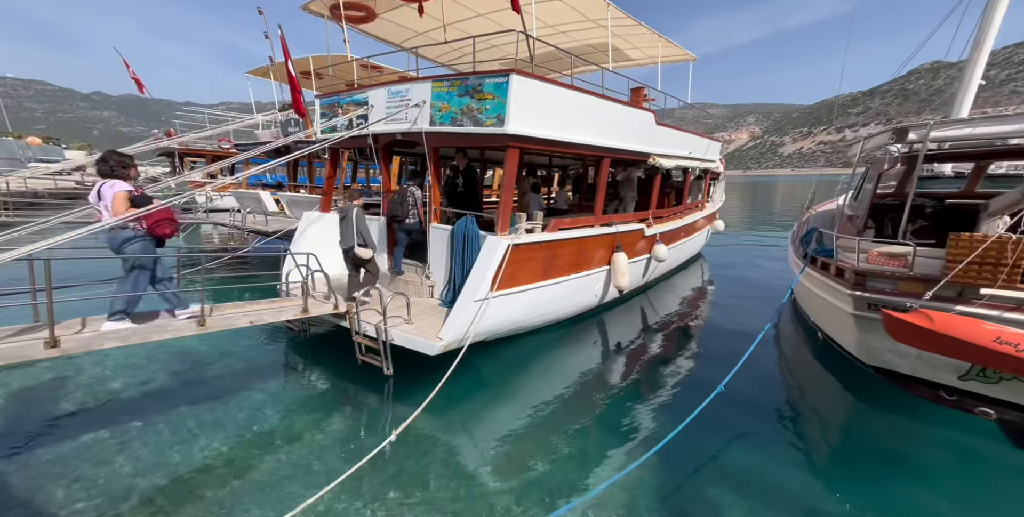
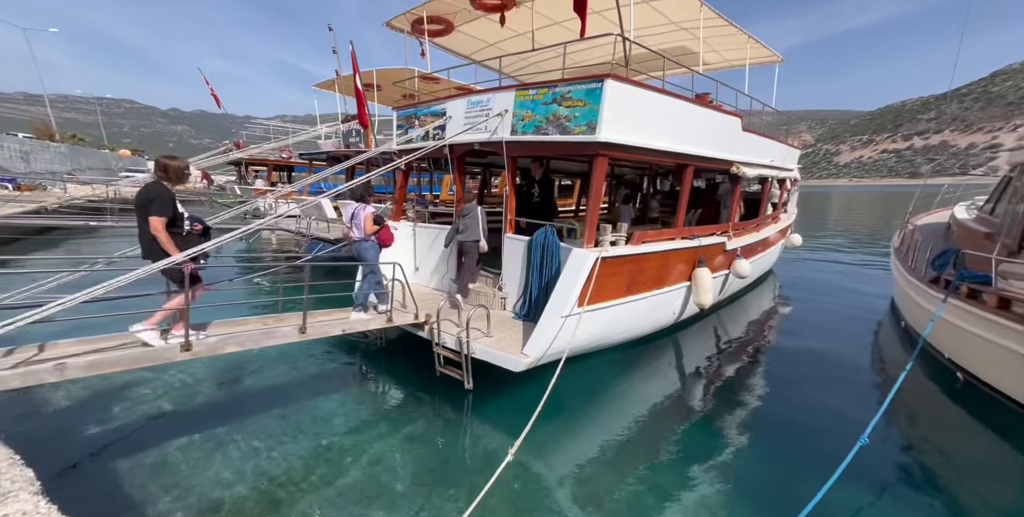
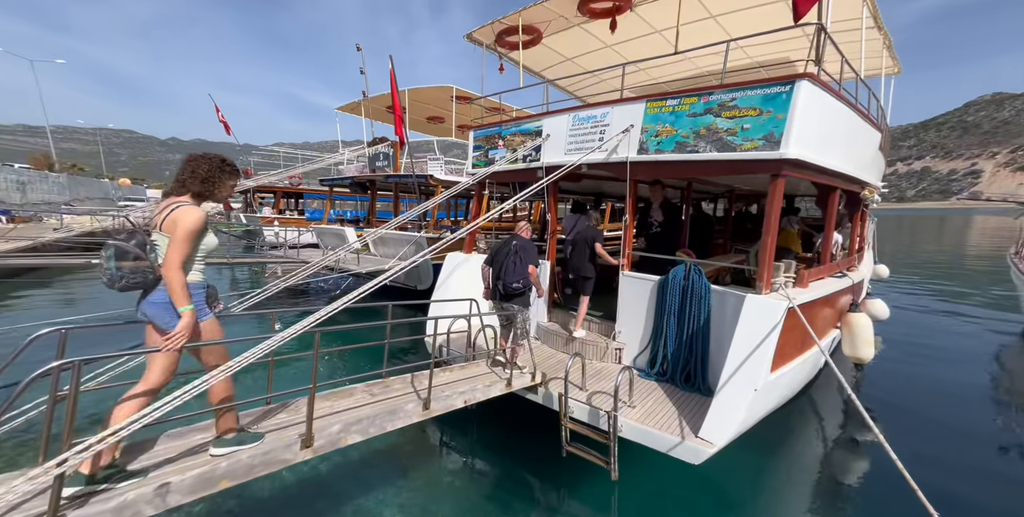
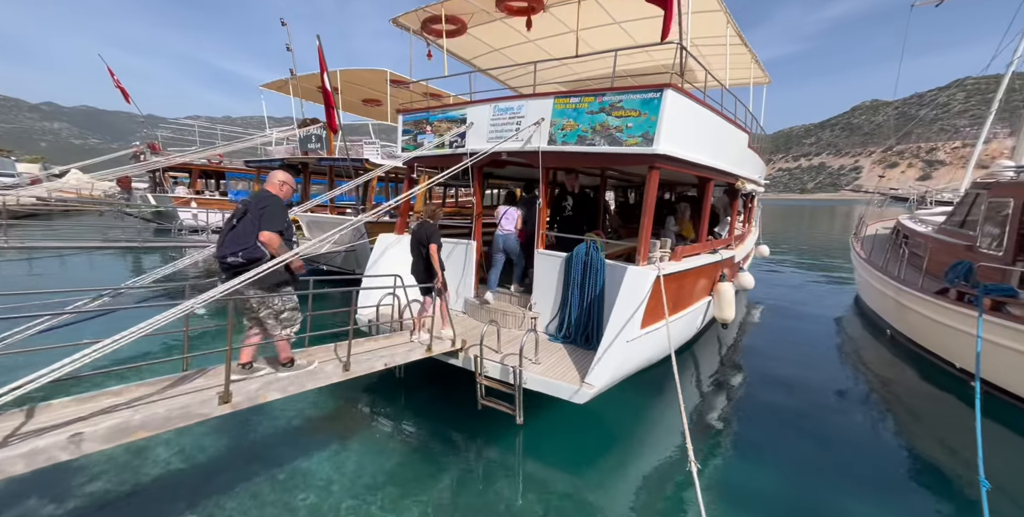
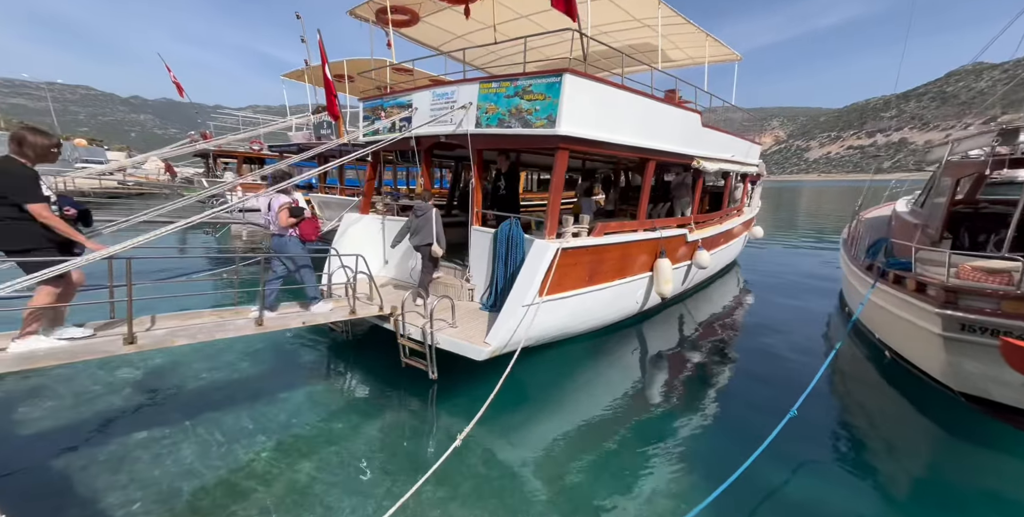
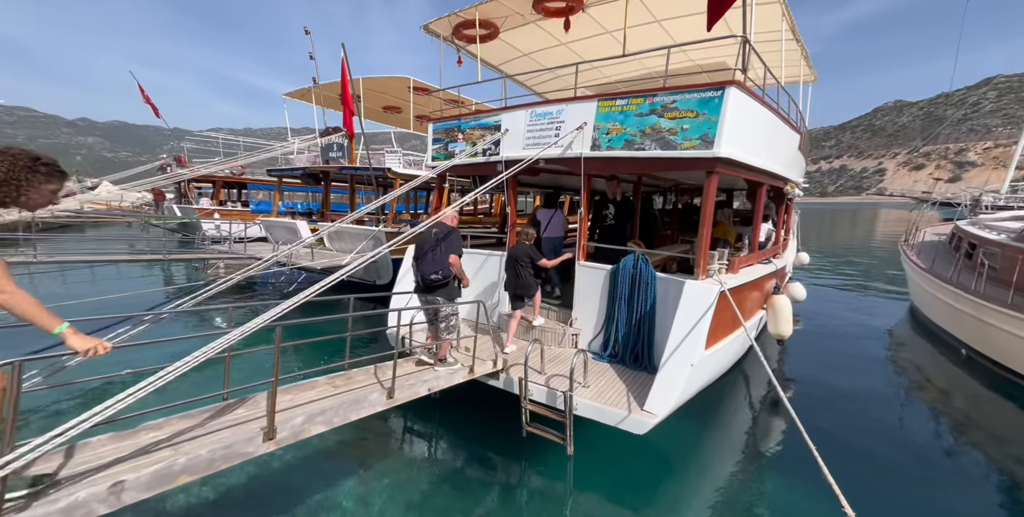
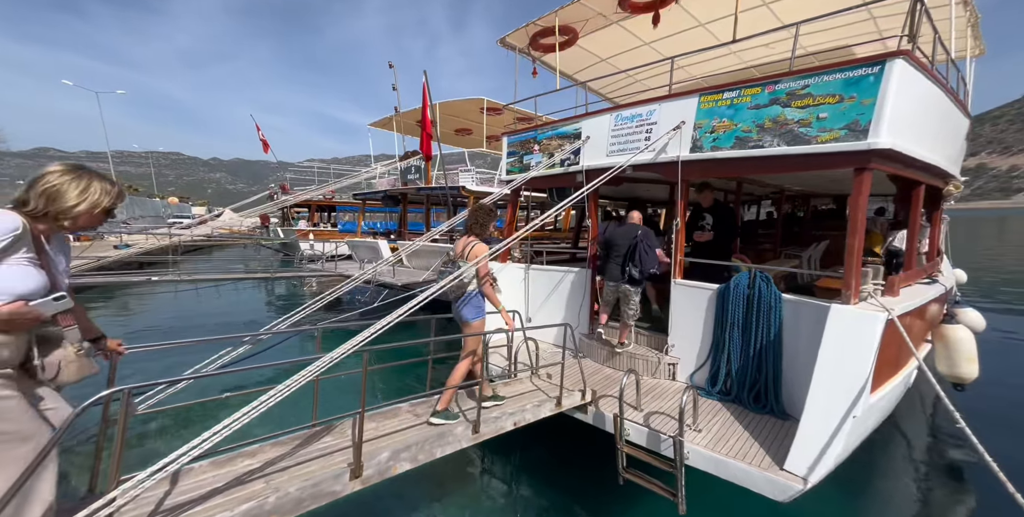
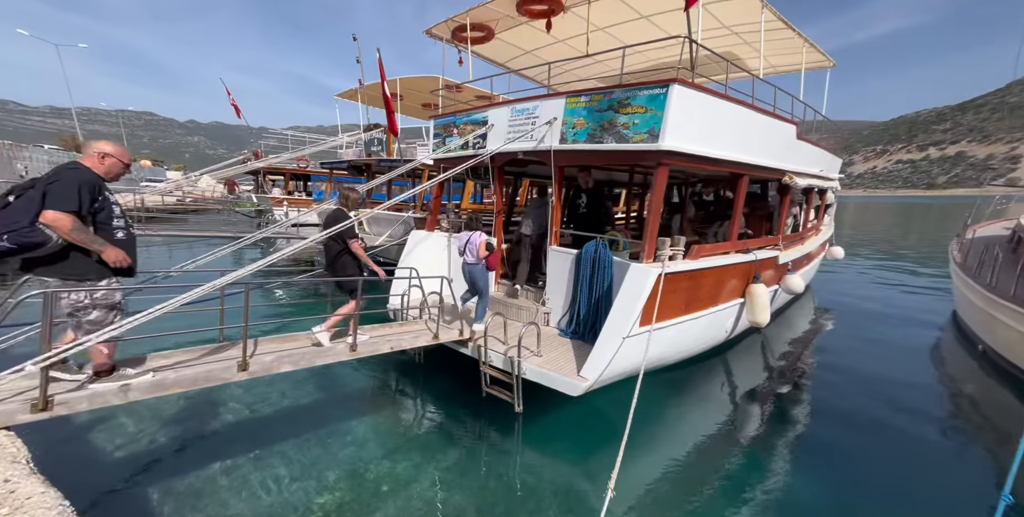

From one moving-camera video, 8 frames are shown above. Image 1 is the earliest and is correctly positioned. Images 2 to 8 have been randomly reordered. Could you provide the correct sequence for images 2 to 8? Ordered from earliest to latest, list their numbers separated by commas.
5, 2, 8, 4, 6, 3, 7
